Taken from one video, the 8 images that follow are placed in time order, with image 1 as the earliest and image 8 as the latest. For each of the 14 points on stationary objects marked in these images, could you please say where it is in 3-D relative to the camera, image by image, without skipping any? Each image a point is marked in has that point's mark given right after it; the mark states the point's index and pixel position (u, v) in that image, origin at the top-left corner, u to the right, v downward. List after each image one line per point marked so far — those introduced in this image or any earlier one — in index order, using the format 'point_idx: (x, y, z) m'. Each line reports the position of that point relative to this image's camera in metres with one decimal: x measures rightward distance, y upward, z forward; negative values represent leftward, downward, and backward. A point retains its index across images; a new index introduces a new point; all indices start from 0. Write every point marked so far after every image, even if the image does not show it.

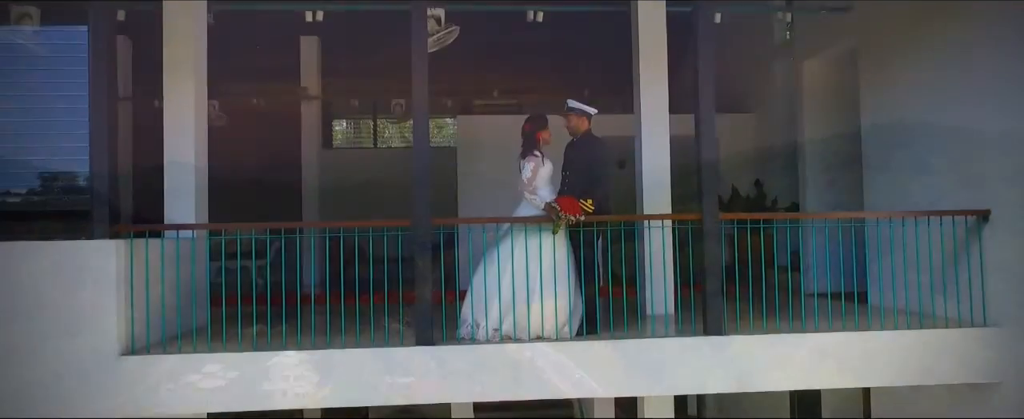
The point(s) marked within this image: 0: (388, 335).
0: (-0.9, -0.9, +4.6) m
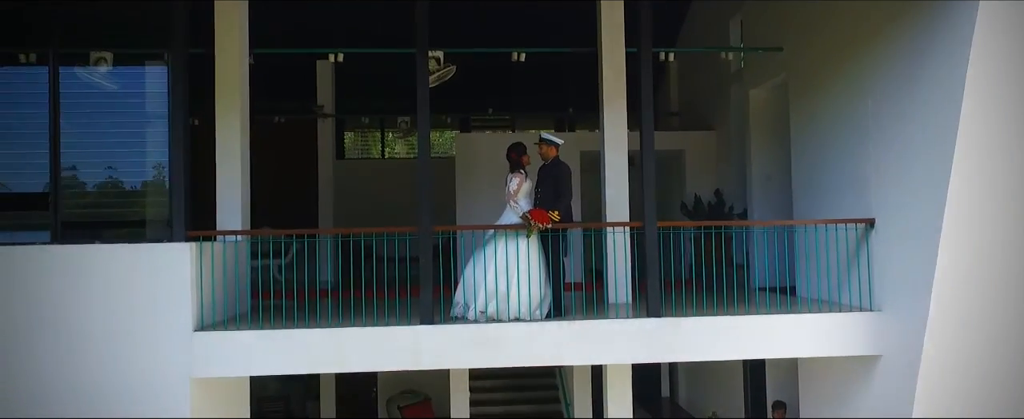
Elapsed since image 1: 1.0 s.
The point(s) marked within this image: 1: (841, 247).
0: (-1.1, -1.0, +5.7) m
1: (+3.2, -0.4, +6.0) m
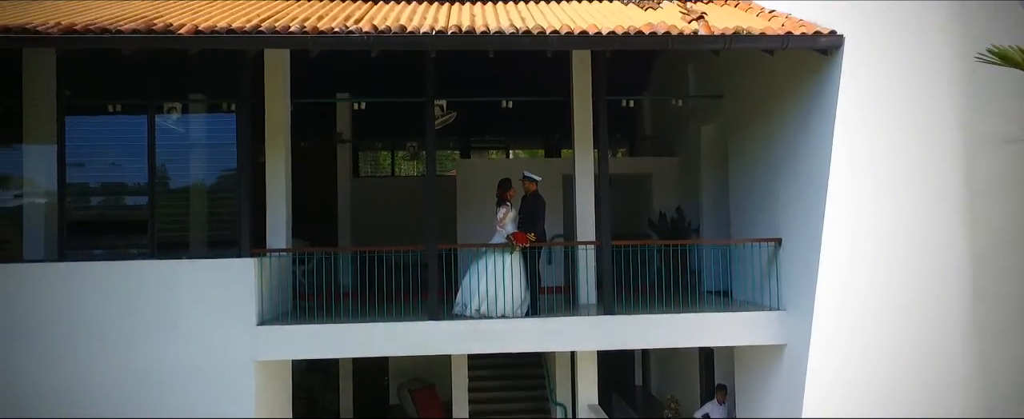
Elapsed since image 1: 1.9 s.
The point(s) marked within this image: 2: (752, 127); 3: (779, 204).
0: (-1.2, -1.2, +7.3) m
1: (+3.1, -0.6, +7.6) m
2: (+3.1, +1.1, +7.9) m
3: (+3.2, +0.1, +7.3) m
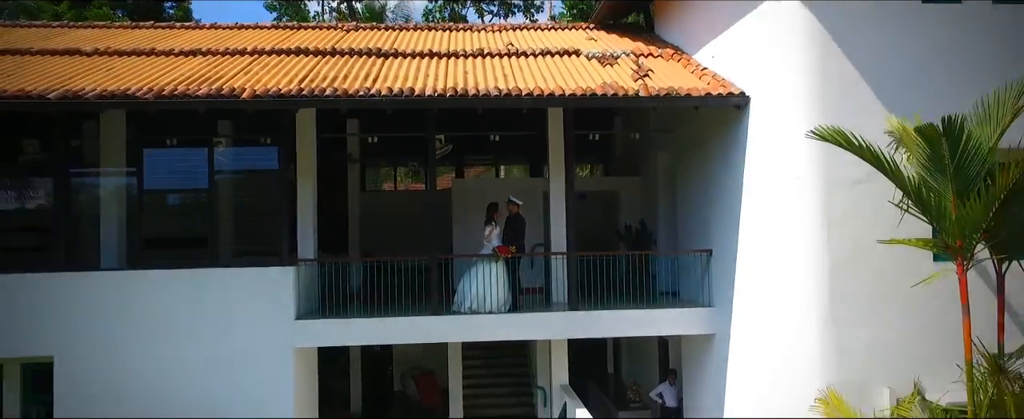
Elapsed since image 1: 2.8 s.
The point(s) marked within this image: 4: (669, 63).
0: (-1.4, -1.5, +9.1) m
1: (+2.9, -0.9, +9.4) m
2: (+2.9, +0.8, +9.7) m
3: (+3.0, -0.2, +9.2) m
4: (+2.4, +2.3, +9.5) m
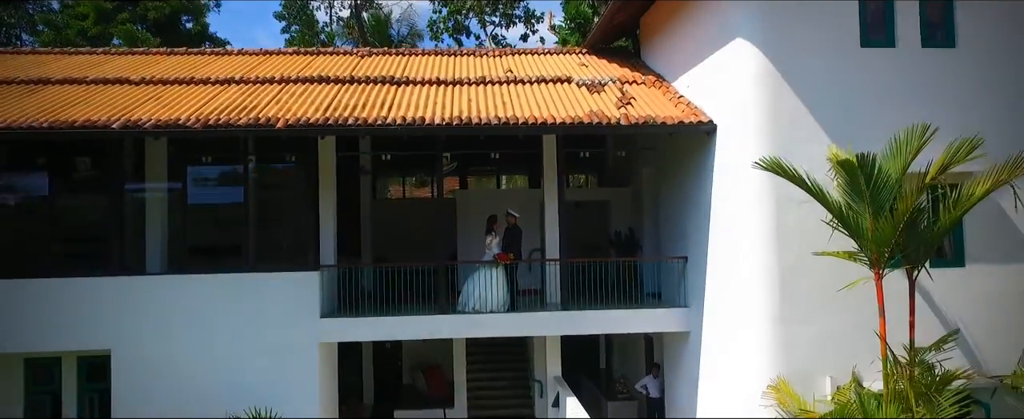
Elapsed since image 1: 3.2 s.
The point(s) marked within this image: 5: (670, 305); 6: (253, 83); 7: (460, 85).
0: (-1.4, -1.7, +10.3) m
1: (+2.9, -1.1, +10.6) m
2: (+2.8, +0.6, +10.8) m
3: (+2.9, -0.4, +10.3) m
4: (+2.4, +2.1, +10.6) m
5: (+2.7, -1.6, +10.4) m
6: (-4.5, +2.2, +10.6) m
7: (-0.9, +2.2, +10.8) m
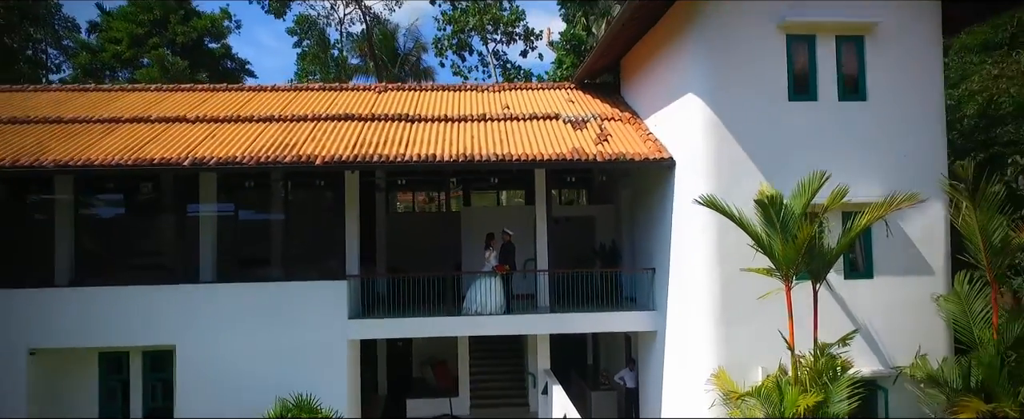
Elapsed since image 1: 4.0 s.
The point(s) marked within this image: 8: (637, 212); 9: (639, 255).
0: (-1.5, -2.1, +12.2) m
1: (+2.8, -1.4, +12.5) m
2: (+2.8, +0.2, +12.8) m
3: (+2.8, -0.7, +12.2) m
4: (+2.3, +1.7, +12.5) m
5: (+2.6, -2.0, +12.3) m
6: (-4.6, +1.8, +12.5) m
7: (-1.0, +1.8, +12.7) m
8: (+2.8, -0.1, +13.5) m
9: (+2.8, -1.0, +13.3) m
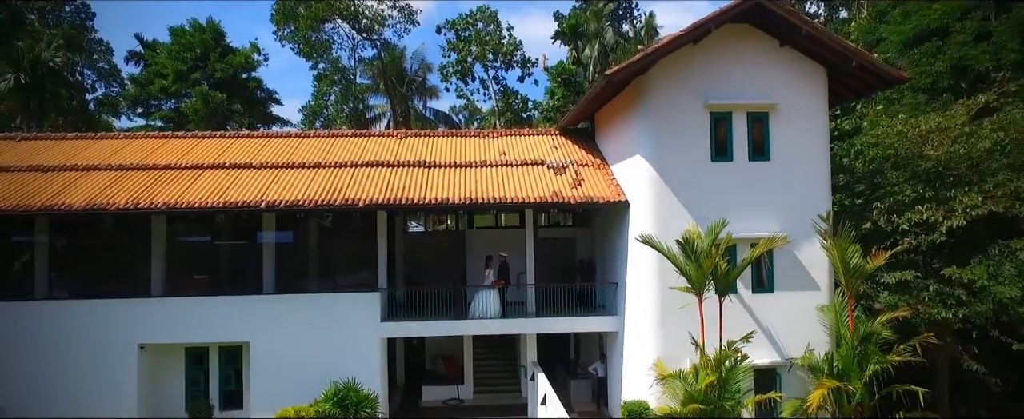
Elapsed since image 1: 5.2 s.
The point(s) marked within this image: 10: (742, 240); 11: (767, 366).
0: (-1.7, -2.8, +15.7) m
1: (+2.6, -2.1, +16.0) m
2: (+2.6, -0.5, +16.2) m
3: (+2.7, -1.5, +15.7) m
4: (+2.2, +1.0, +16.0) m
5: (+2.5, -2.7, +15.8) m
6: (-4.7, +1.1, +16.0) m
7: (-1.1, +1.1, +16.2) m
8: (+2.6, -0.8, +17.0) m
9: (+2.7, -1.7, +16.8) m
10: (+5.0, -0.7, +13.3) m
11: (+5.5, -3.4, +13.1) m
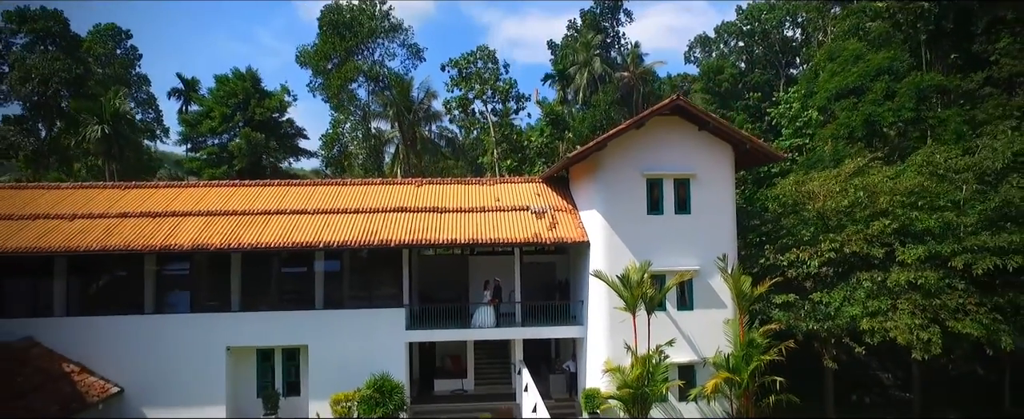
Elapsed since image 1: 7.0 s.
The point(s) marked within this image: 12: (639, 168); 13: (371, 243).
0: (-1.9, -4.0, +20.8) m
1: (+2.4, -3.4, +21.0) m
2: (+2.3, -1.7, +21.3) m
3: (+2.4, -2.7, +20.8) m
4: (+1.9, -0.2, +21.1) m
5: (+2.2, -3.9, +20.8) m
6: (-5.0, -0.1, +21.1) m
7: (-1.4, -0.1, +21.3) m
8: (+2.3, -2.0, +22.0) m
9: (+2.4, -3.0, +21.8) m
10: (+4.8, -1.9, +18.3) m
11: (+5.2, -4.6, +18.2) m
12: (+3.9, +1.3, +18.5) m
13: (-4.5, -1.0, +19.2) m
